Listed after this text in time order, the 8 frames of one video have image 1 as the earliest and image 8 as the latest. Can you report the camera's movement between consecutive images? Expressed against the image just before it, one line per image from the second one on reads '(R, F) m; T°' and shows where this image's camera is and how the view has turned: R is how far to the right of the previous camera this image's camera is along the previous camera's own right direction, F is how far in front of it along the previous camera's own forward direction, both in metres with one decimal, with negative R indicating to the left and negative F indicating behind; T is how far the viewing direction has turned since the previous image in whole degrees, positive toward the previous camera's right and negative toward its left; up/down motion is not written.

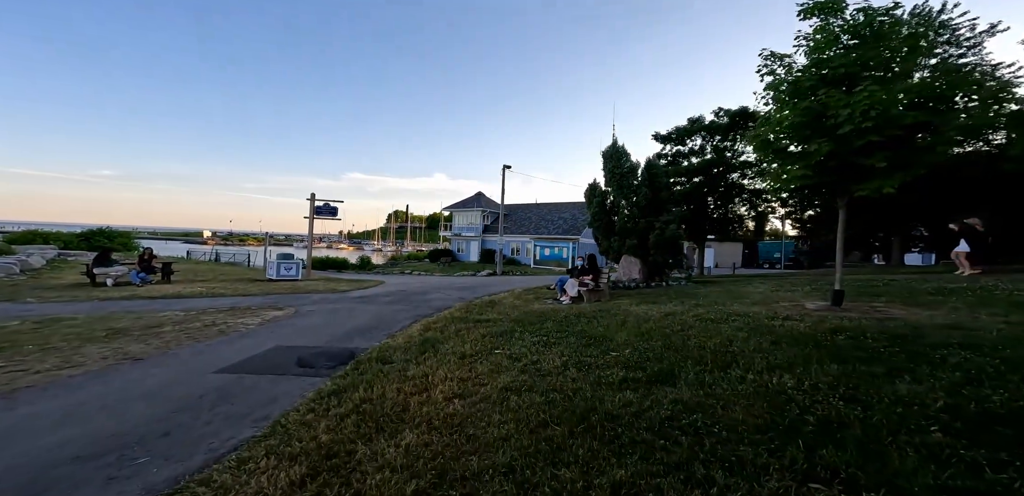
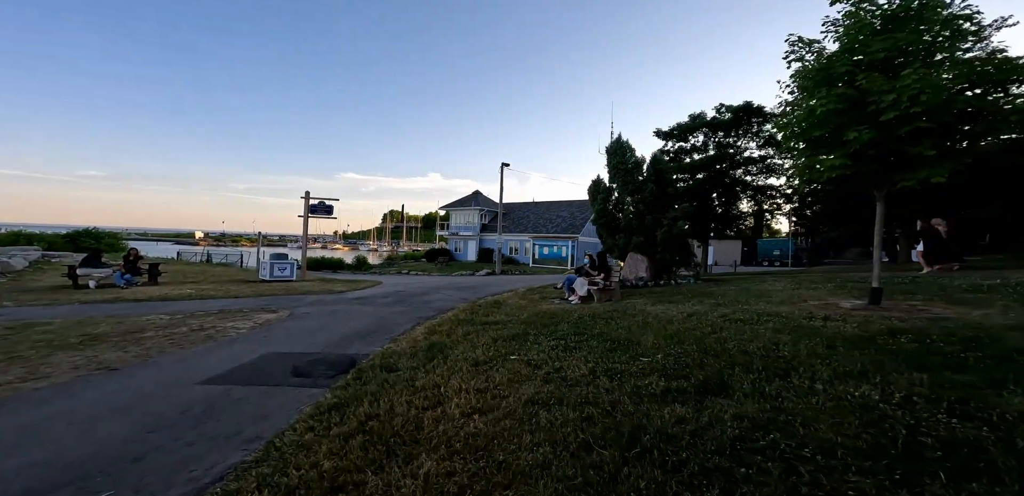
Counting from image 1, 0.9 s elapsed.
(-0.3, +0.6) m; +1°
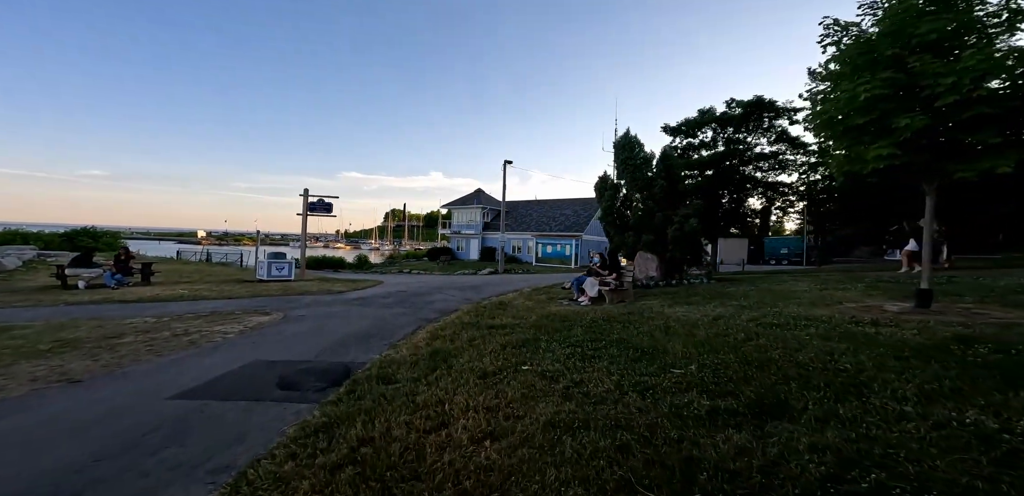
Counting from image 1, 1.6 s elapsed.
(-0.1, +0.7) m; 0°
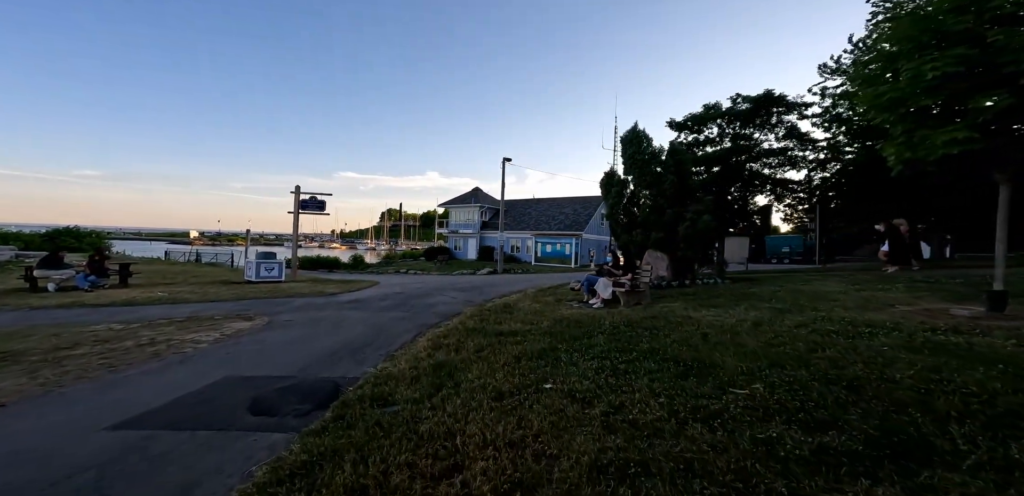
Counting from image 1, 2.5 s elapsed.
(-0.3, +1.0) m; +1°
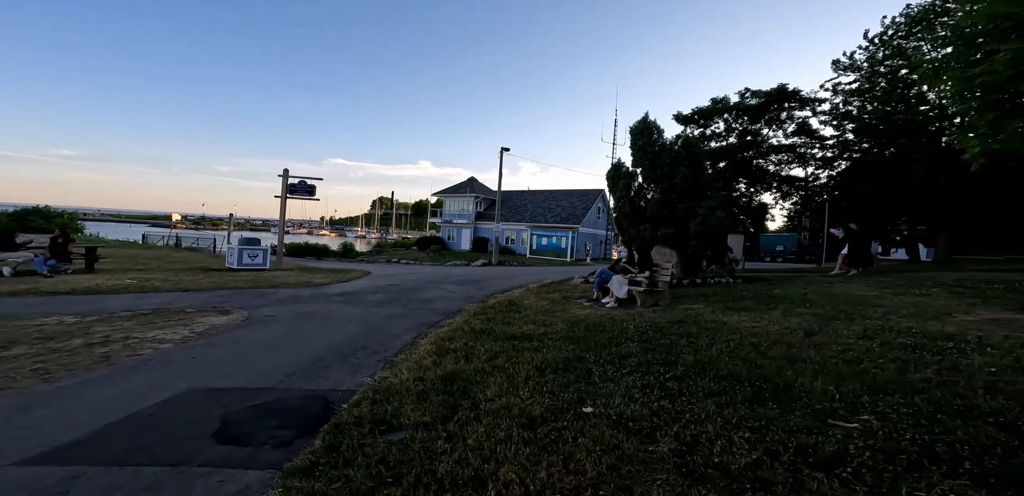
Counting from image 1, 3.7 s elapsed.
(-0.5, +1.0) m; +1°
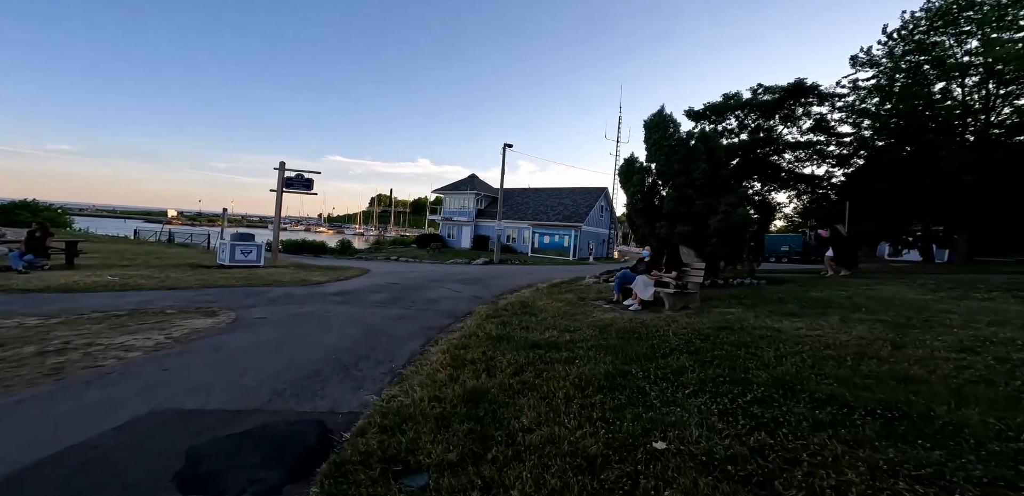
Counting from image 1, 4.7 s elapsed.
(-0.4, +1.0) m; 0°
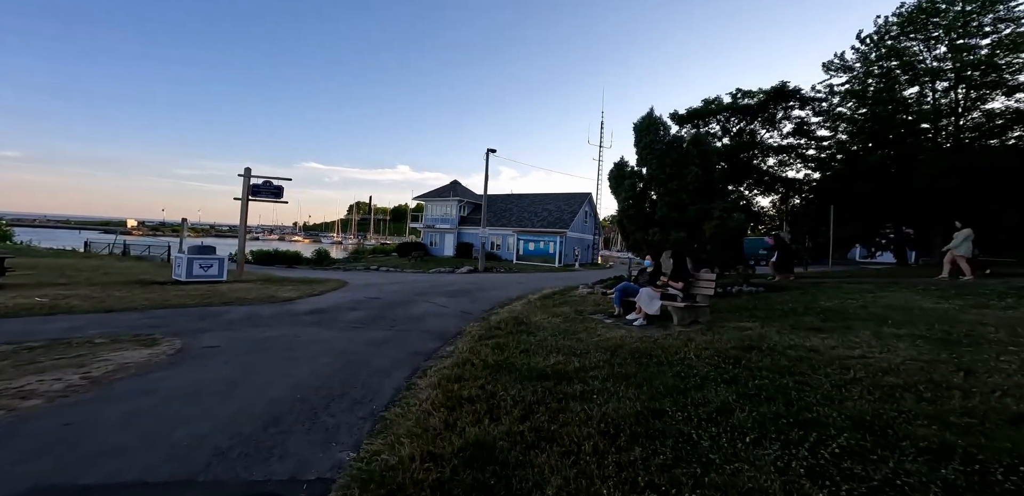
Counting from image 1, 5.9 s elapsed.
(-0.3, +0.9) m; +3°
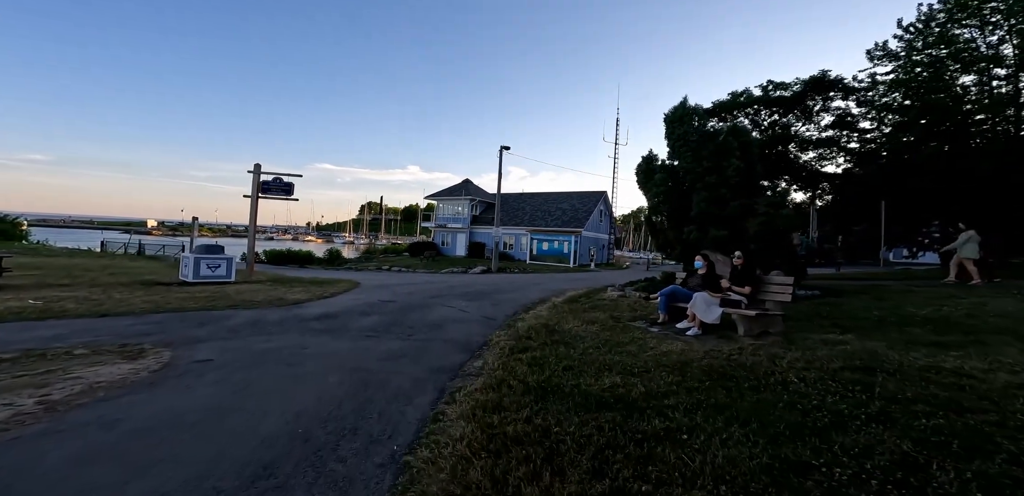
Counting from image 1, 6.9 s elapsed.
(-0.4, +1.1) m; -1°
